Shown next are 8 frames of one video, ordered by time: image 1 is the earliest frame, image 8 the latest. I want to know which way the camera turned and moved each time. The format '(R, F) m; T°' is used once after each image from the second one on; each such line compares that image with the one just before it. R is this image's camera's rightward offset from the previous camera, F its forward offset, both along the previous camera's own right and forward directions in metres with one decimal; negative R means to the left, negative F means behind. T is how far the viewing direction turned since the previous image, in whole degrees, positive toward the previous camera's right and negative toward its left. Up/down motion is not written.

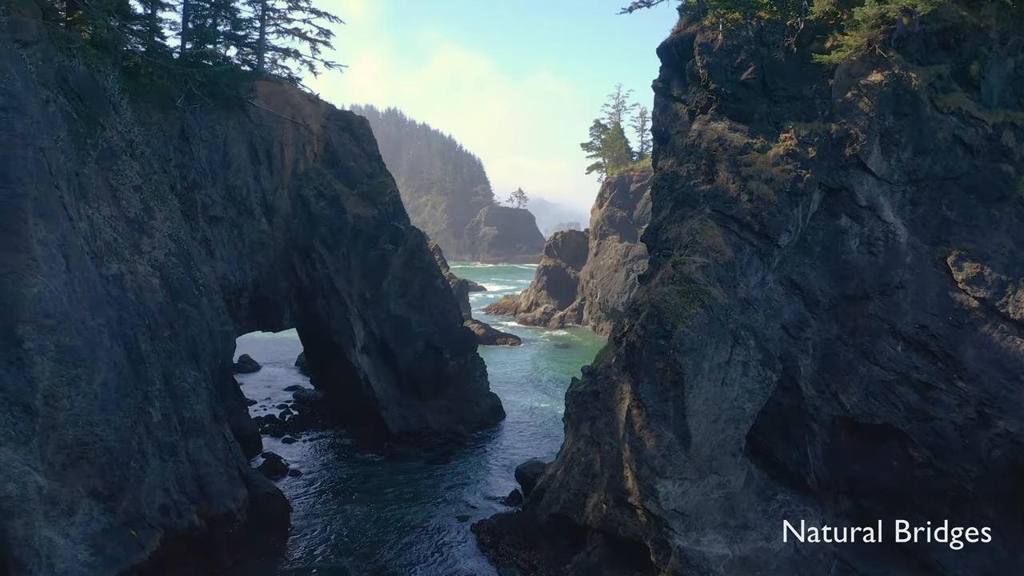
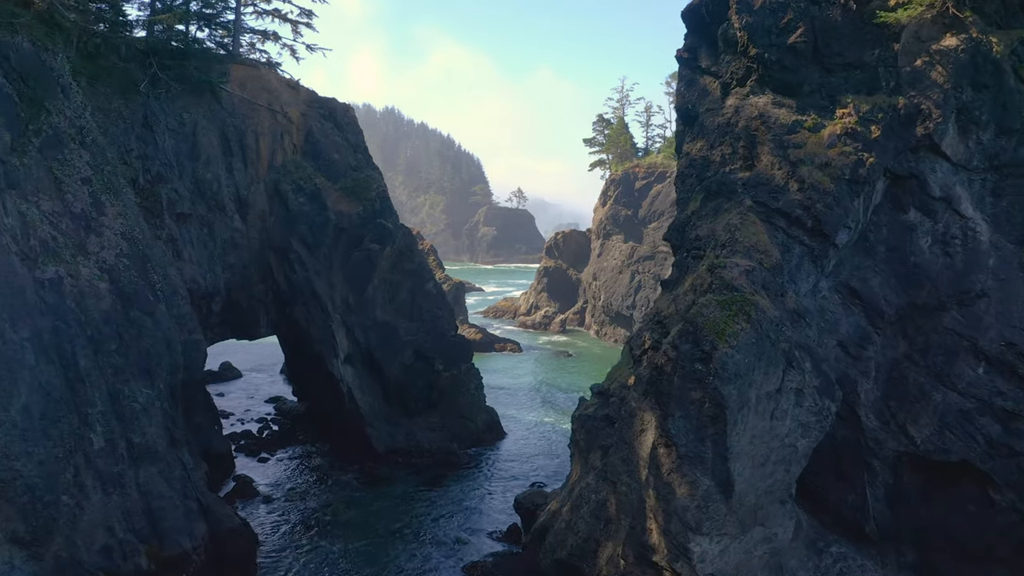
(0.0, +4.1) m; 0°
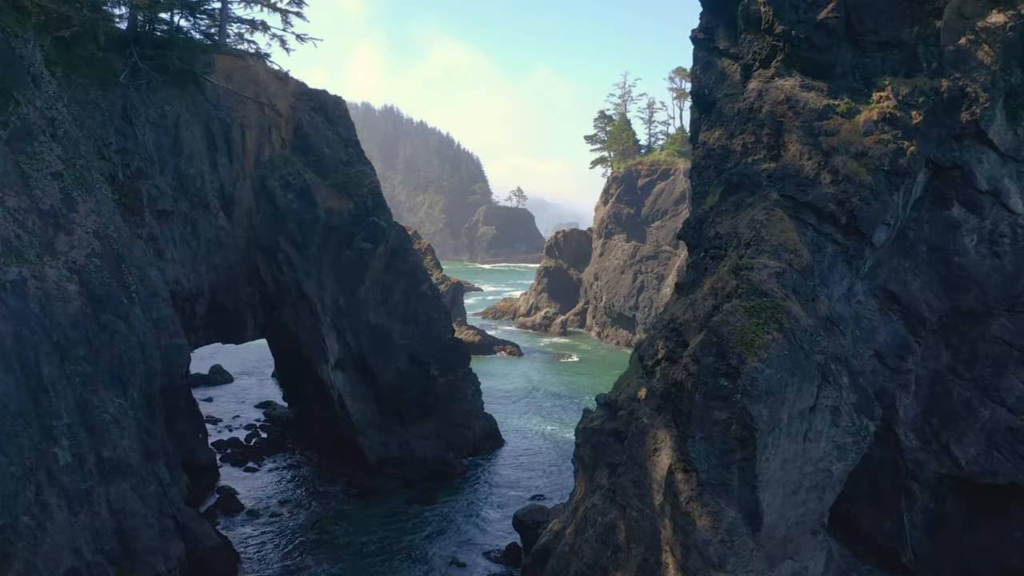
(0.0, +2.0) m; 0°
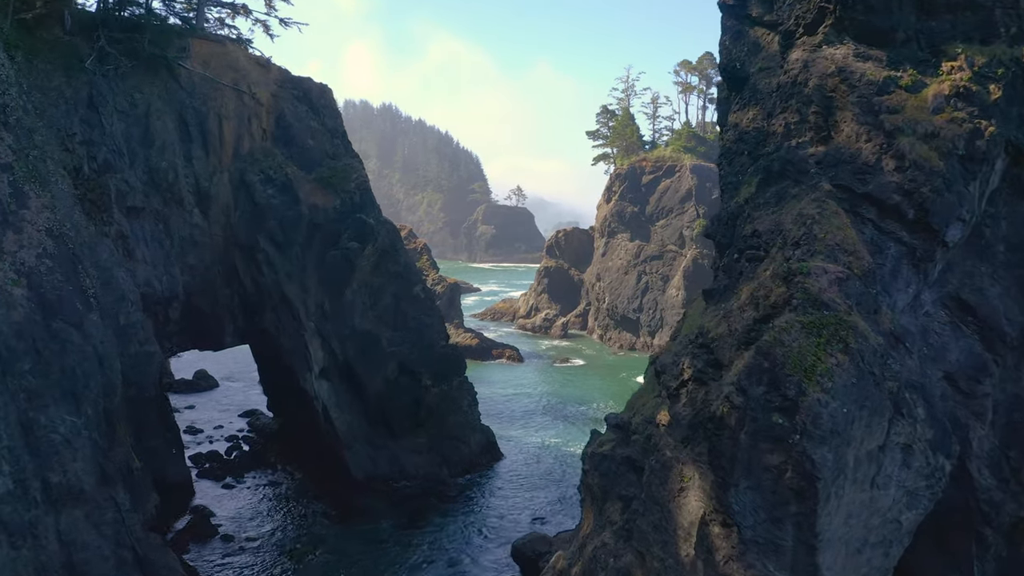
(0.0, +2.8) m; 0°
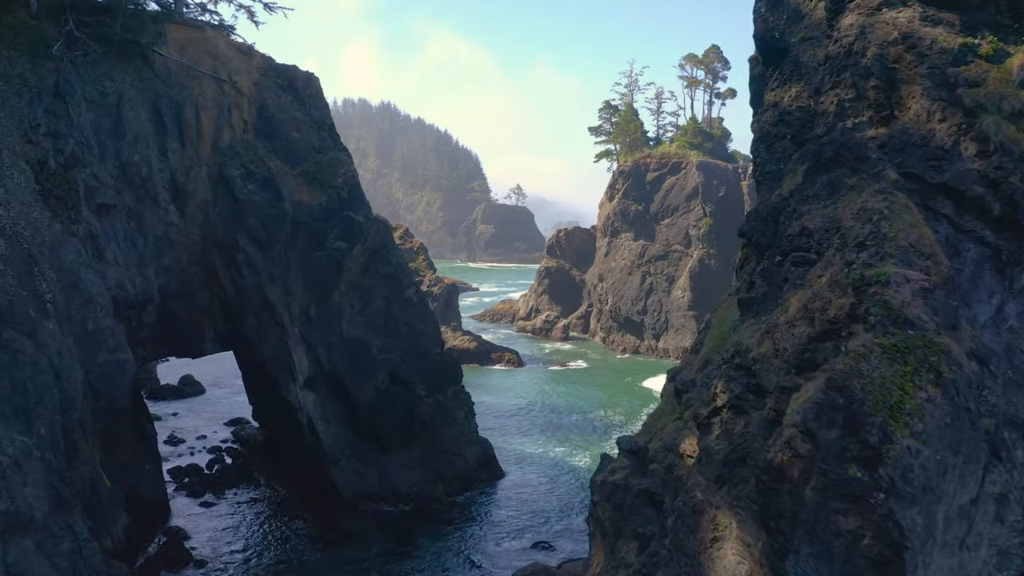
(0.0, +2.4) m; 0°
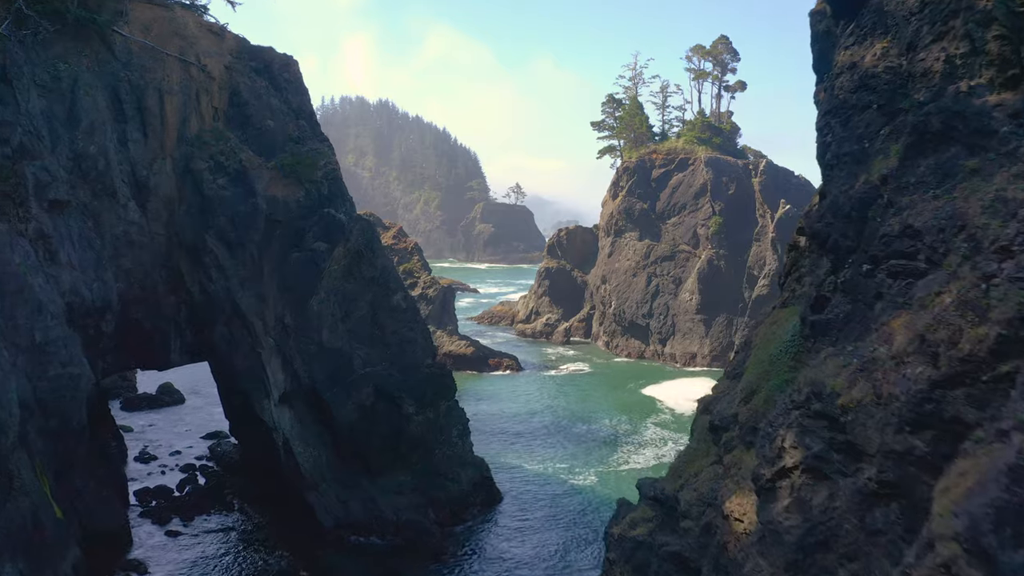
(0.0, +3.2) m; 0°
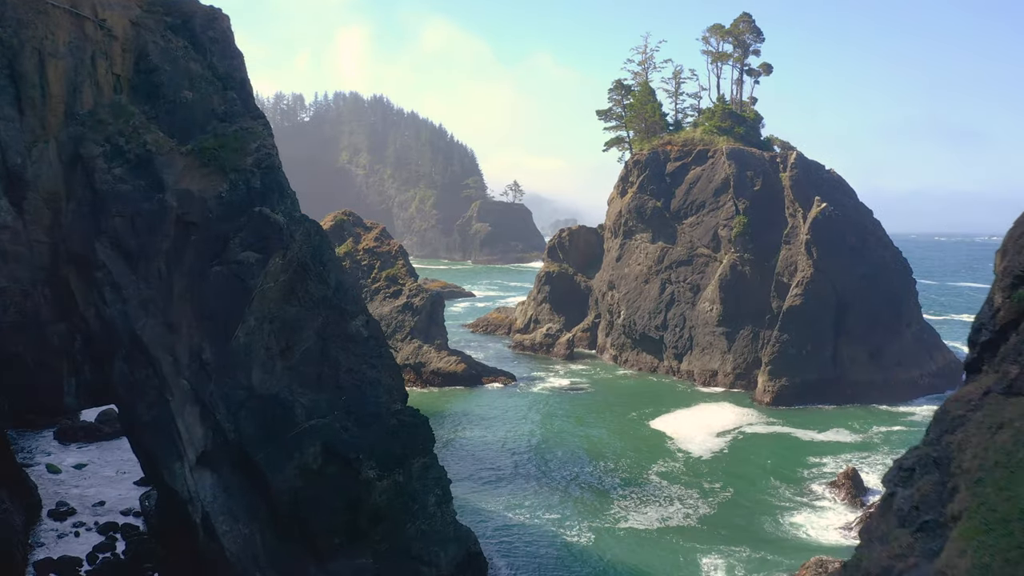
(+0.1, +6.9) m; 0°
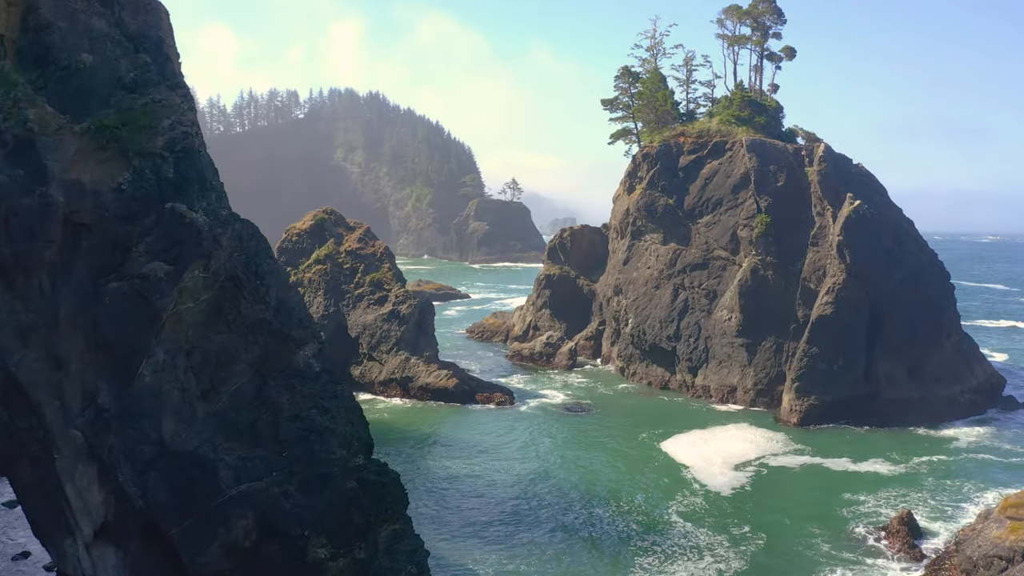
(+0.1, +5.0) m; 0°
